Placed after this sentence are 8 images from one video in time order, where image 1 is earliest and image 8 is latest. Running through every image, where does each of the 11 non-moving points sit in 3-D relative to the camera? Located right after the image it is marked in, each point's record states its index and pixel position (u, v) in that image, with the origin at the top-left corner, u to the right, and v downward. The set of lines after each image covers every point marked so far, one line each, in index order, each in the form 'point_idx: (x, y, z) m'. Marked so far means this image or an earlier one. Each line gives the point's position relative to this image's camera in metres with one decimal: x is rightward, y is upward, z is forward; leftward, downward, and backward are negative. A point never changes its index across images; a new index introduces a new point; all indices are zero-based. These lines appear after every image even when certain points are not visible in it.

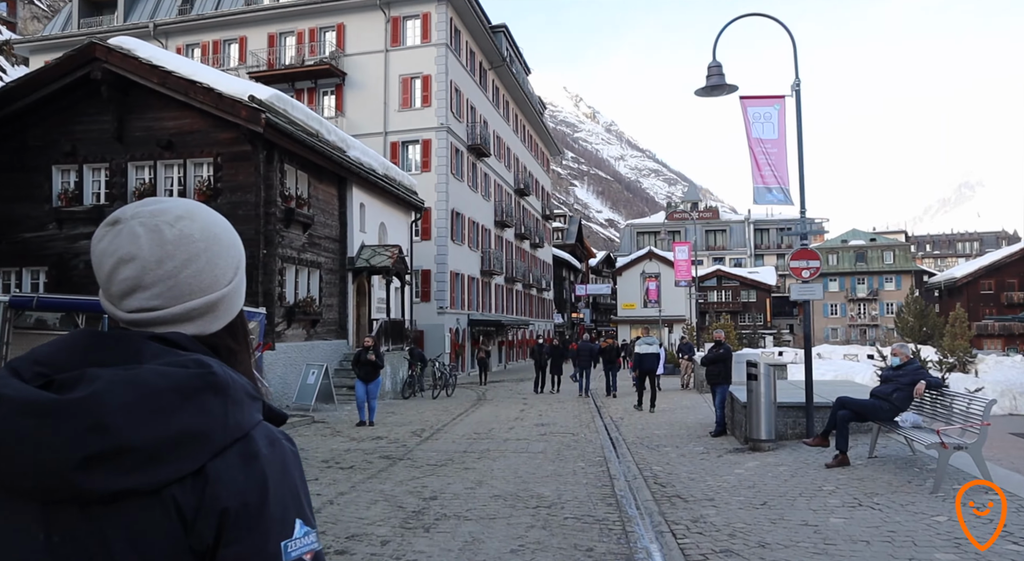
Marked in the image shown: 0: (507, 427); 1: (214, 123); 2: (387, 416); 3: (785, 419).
0: (-0.1, -3.0, +16.7) m
1: (-7.2, +3.8, +19.9) m
2: (-2.9, -3.2, +19.2) m
3: (+4.2, -2.1, +12.7) m
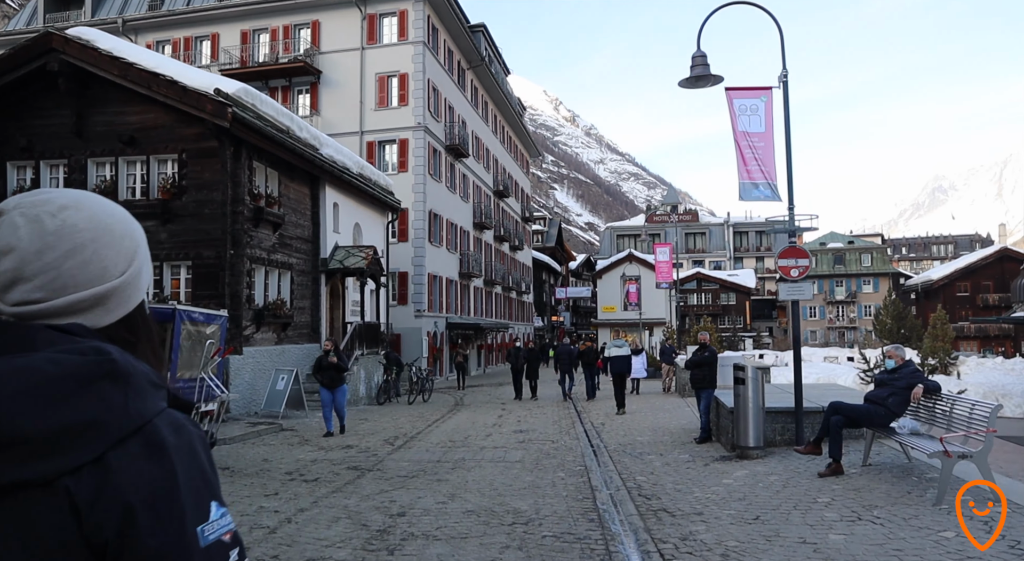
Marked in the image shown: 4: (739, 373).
0: (-0.5, -3.0, +16.0) m
1: (-7.7, +3.7, +19.1) m
2: (-3.4, -3.2, +18.5) m
3: (+3.9, -2.1, +12.2) m
4: (+3.2, -1.3, +11.7) m
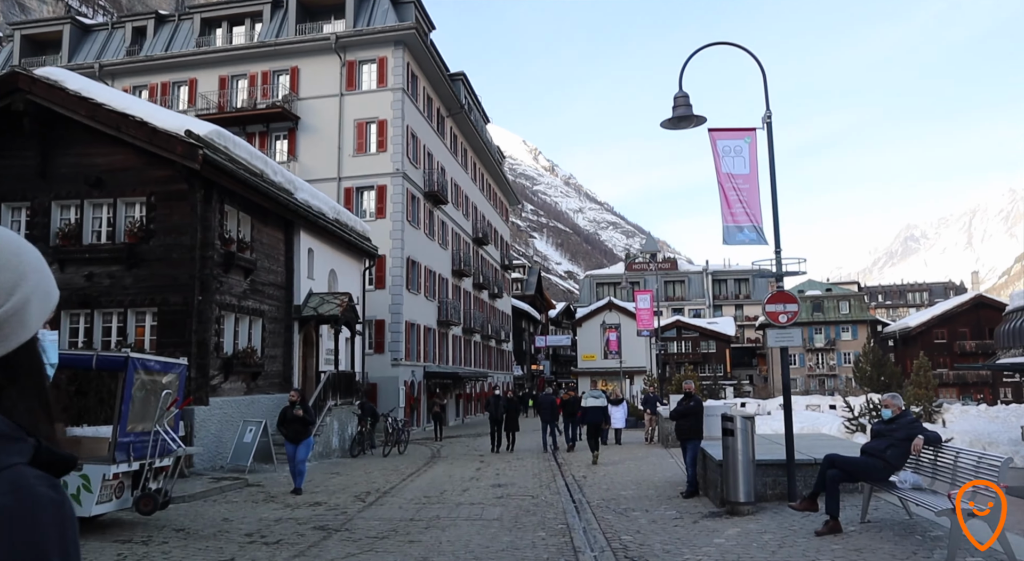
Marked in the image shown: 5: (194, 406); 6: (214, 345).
0: (-0.9, -3.9, +15.3) m
1: (-8.2, +2.7, +18.5) m
2: (-3.8, -4.2, +17.7) m
3: (+3.6, -2.8, +11.6) m
4: (+2.9, -1.9, +11.2) m
5: (-6.8, -2.7, +17.7) m
6: (-6.9, -1.5, +18.9) m
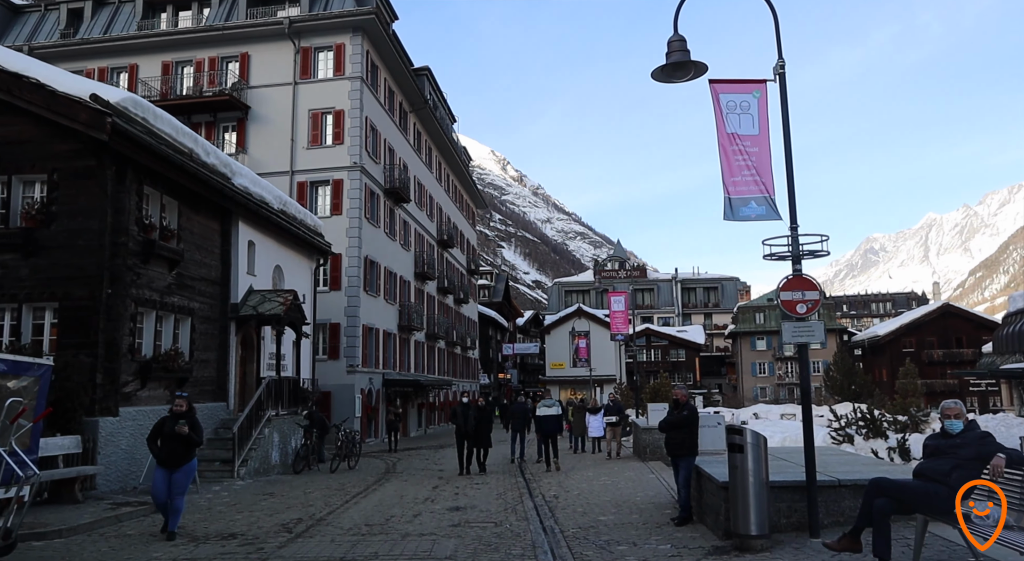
0: (-1.6, -3.7, +12.9) m
1: (-8.9, +2.9, +16.0) m
2: (-4.6, -4.0, +15.2) m
3: (+3.1, -2.6, +9.5) m
4: (+2.4, -1.7, +9.0) m
5: (-7.6, -2.5, +15.1) m
6: (-7.6, -1.3, +16.3) m
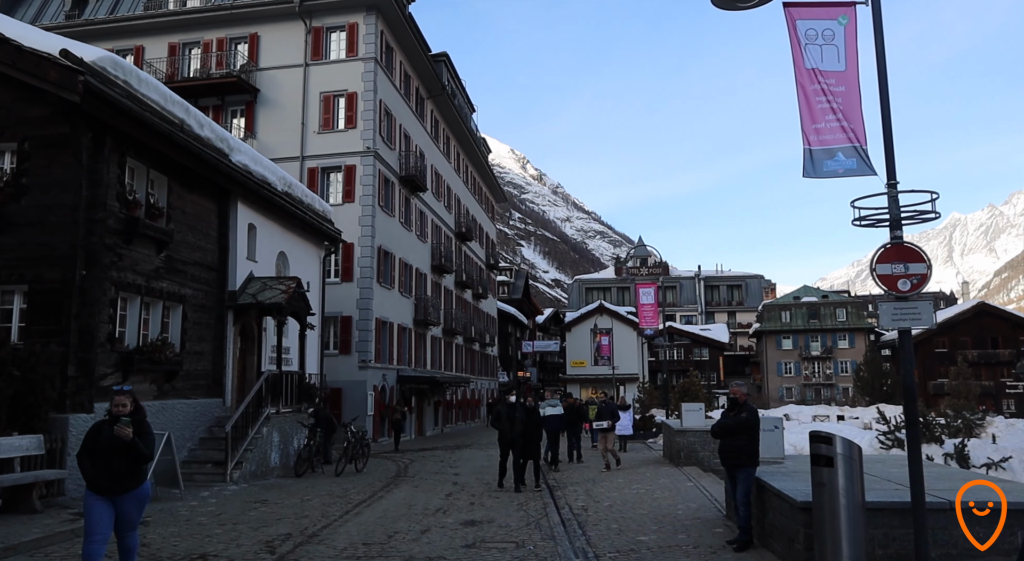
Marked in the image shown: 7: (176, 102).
0: (-1.3, -3.3, +11.1) m
1: (-8.5, +3.2, +14.3) m
2: (-4.2, -3.7, +13.4) m
3: (+3.3, -2.3, +7.5) m
4: (+2.7, -1.4, +7.1) m
5: (-7.2, -2.2, +13.4) m
6: (-7.2, -1.0, +14.6) m
7: (-6.9, +3.7, +17.1) m
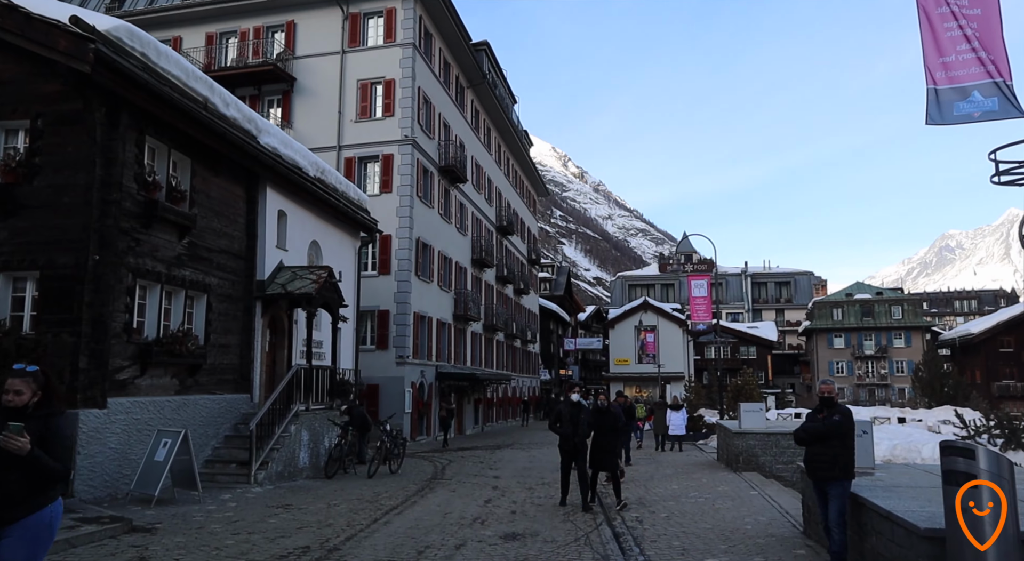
0: (-0.7, -3.1, +9.8) m
1: (-7.8, +3.4, +13.4) m
2: (-3.5, -3.5, +12.3) m
3: (+3.7, -2.1, +6.0) m
4: (+3.0, -1.2, +5.6) m
5: (-6.5, -2.0, +12.4) m
6: (-6.5, -0.8, +13.6) m
7: (-6.0, +3.9, +16.0) m
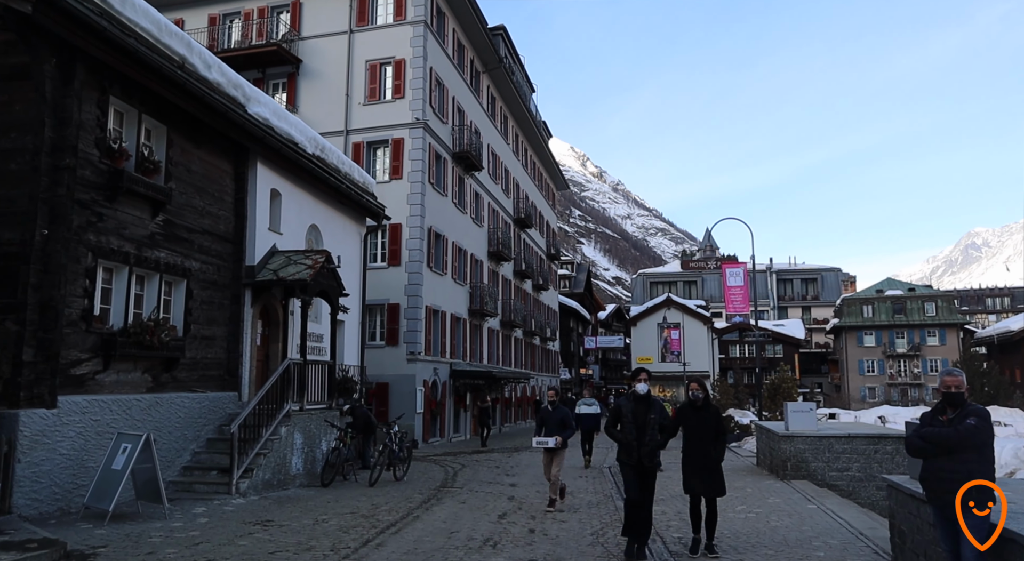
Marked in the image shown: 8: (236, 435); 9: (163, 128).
0: (-0.5, -2.8, +7.9) m
1: (-7.5, +3.7, +11.6) m
2: (-3.3, -3.2, +10.4) m
3: (+3.7, -1.7, +4.0) m
4: (+3.1, -0.9, +3.5) m
5: (-6.3, -1.7, +10.6) m
6: (-6.2, -0.5, +11.8) m
7: (-5.7, +4.2, +14.2) m
8: (-4.5, -2.5, +13.6) m
9: (-6.0, +2.6, +14.2) m
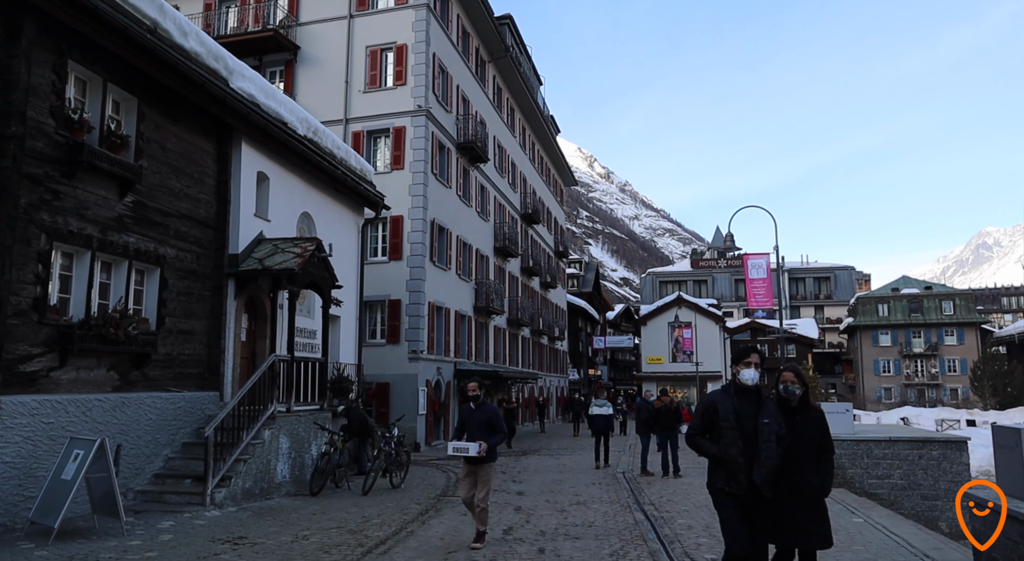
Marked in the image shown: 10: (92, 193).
0: (-0.5, -2.6, +6.5) m
1: (-7.5, +3.9, +10.2) m
2: (-3.2, -3.0, +9.0) m
3: (+3.8, -1.5, +2.5) m
4: (+3.1, -0.7, +2.1) m
5: (-6.2, -1.5, +9.2) m
6: (-6.1, -0.3, +10.4) m
7: (-5.7, +4.4, +12.9) m
8: (-4.4, -2.3, +12.2) m
9: (-5.9, +2.8, +12.8) m
10: (-6.0, +1.2, +11.7) m
